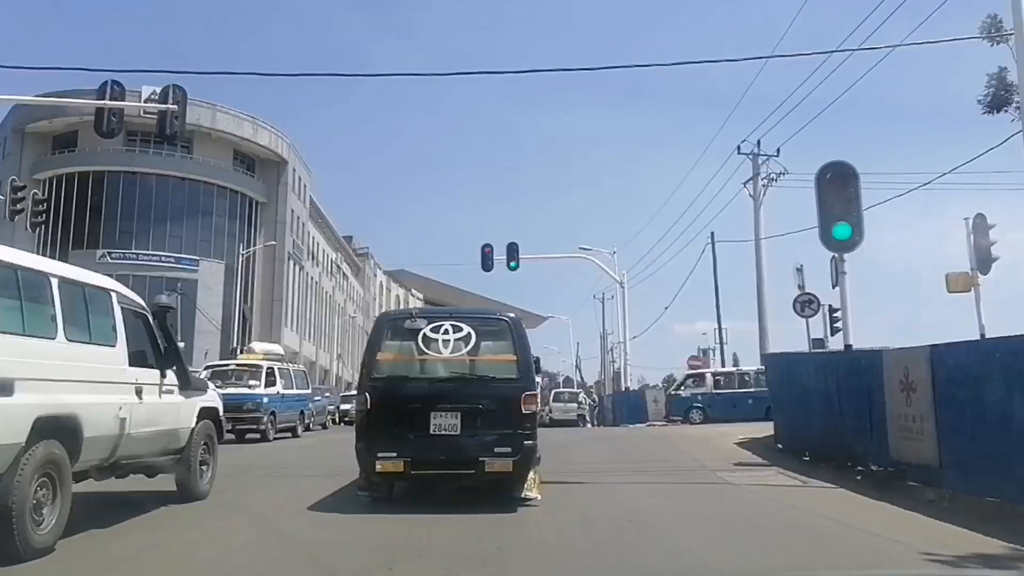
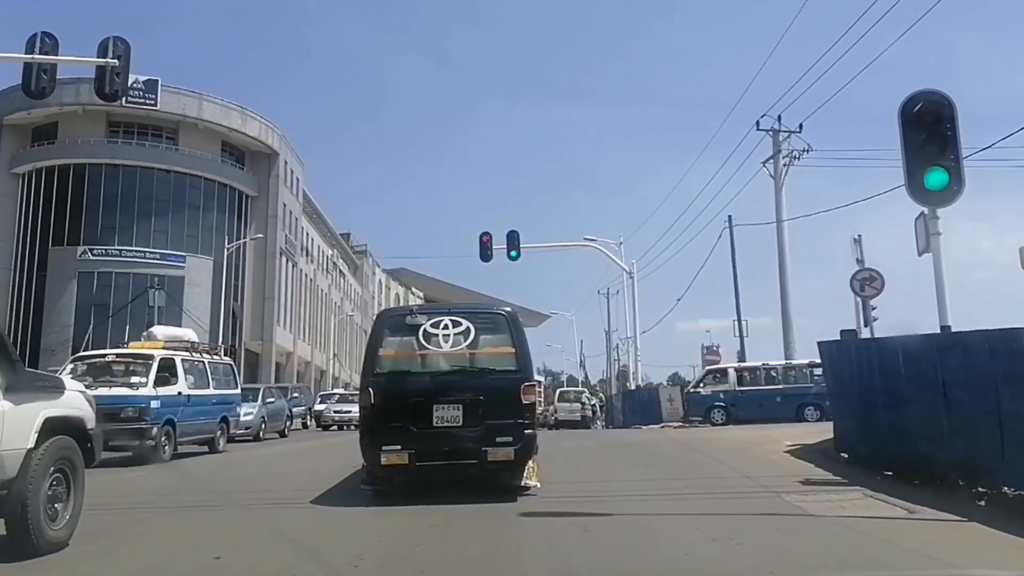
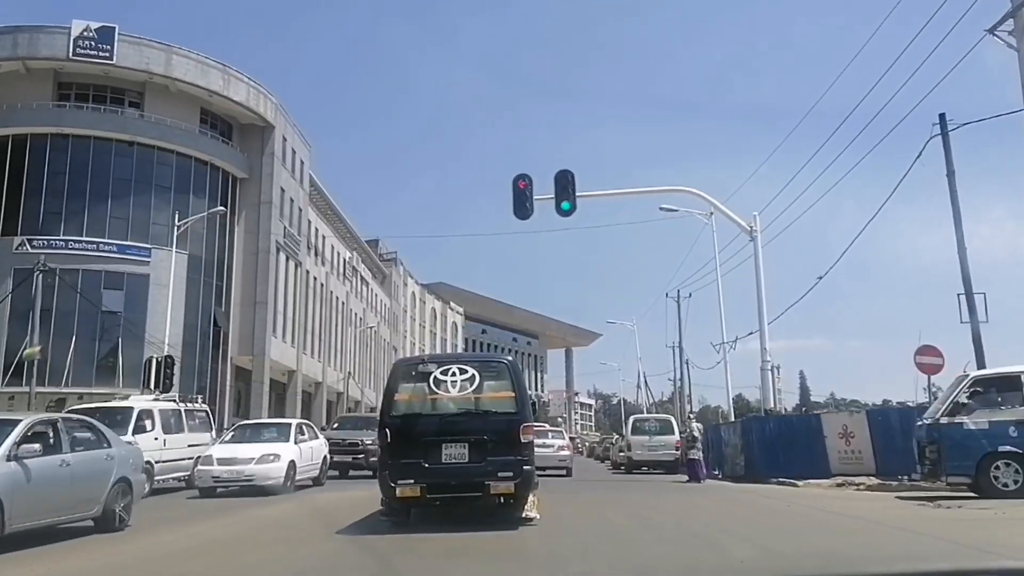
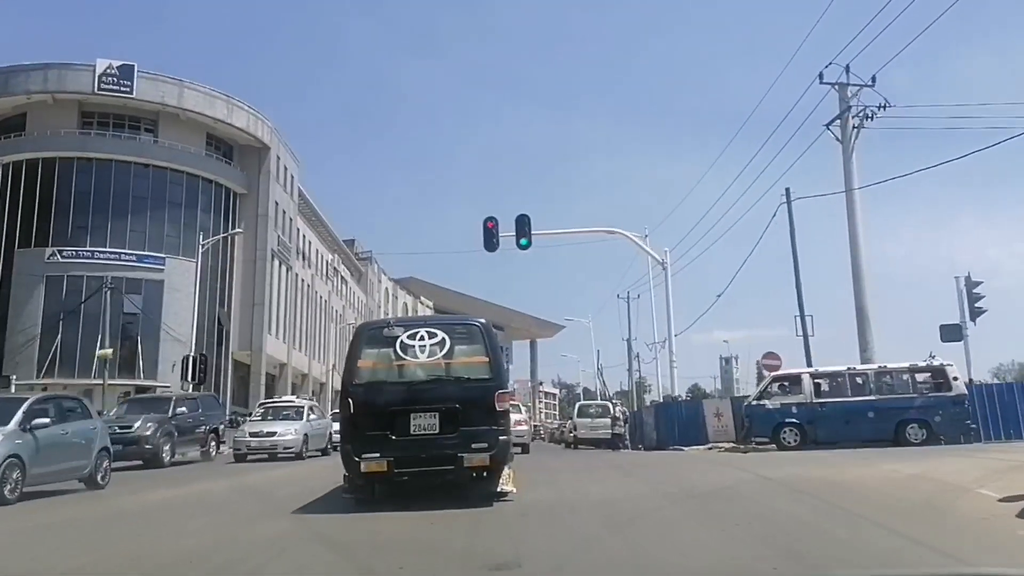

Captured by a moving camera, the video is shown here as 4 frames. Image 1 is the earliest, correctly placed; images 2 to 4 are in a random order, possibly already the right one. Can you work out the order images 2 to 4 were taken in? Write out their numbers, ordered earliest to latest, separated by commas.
2, 4, 3
